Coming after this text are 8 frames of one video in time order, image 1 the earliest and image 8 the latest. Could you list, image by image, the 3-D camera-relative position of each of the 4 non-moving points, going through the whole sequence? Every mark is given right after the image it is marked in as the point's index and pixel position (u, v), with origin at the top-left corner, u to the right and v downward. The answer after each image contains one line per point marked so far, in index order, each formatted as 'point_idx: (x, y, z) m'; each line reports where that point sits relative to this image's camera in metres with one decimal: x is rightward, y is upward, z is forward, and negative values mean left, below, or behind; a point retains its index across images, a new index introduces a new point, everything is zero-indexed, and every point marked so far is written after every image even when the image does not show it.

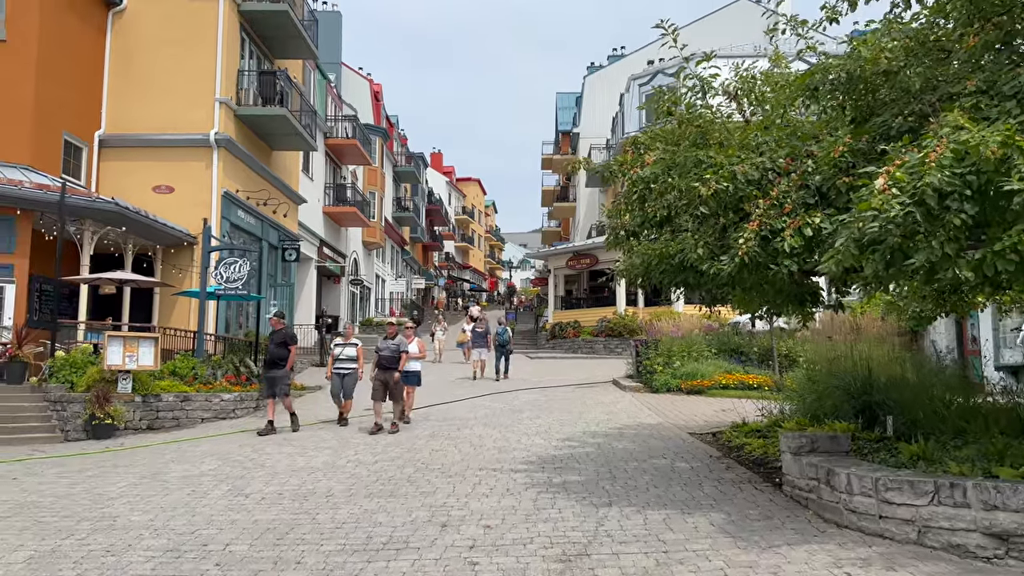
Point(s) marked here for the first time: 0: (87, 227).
0: (-8.8, +1.3, +16.7) m
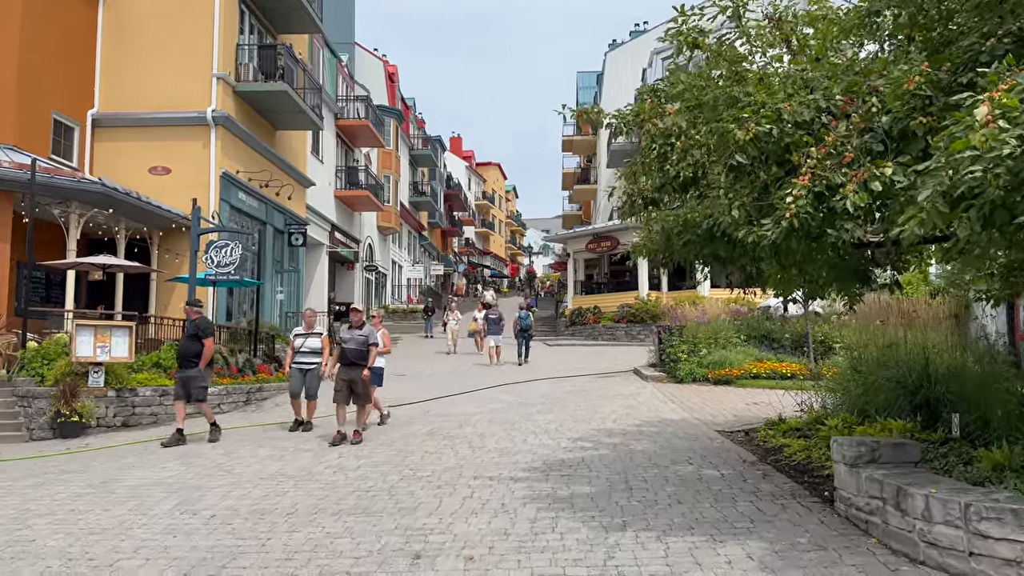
0: (-8.6, +1.5, +15.7) m
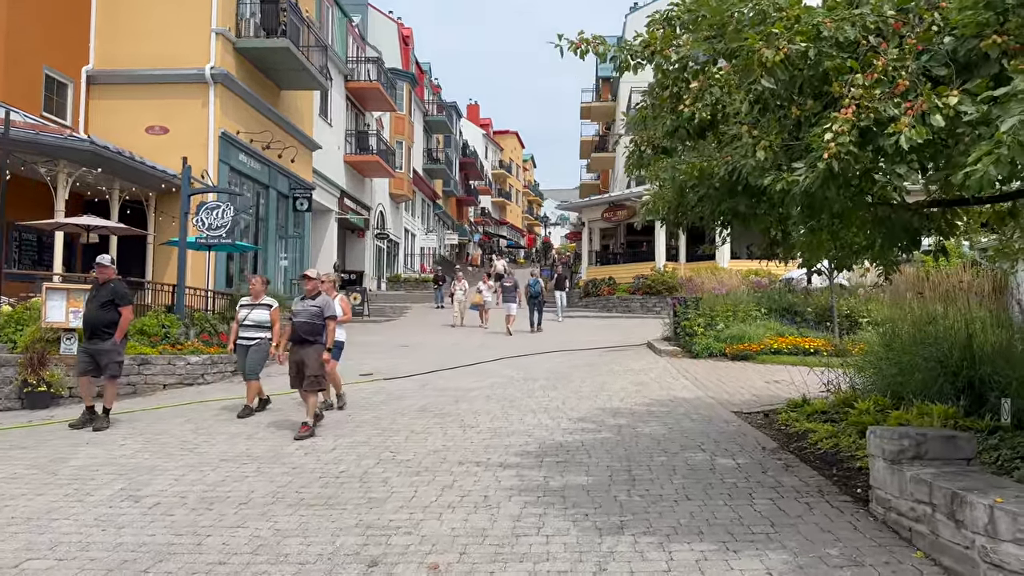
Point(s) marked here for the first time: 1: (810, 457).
0: (-8.5, +2.3, +15.0) m
1: (+2.5, -1.4, +6.7) m
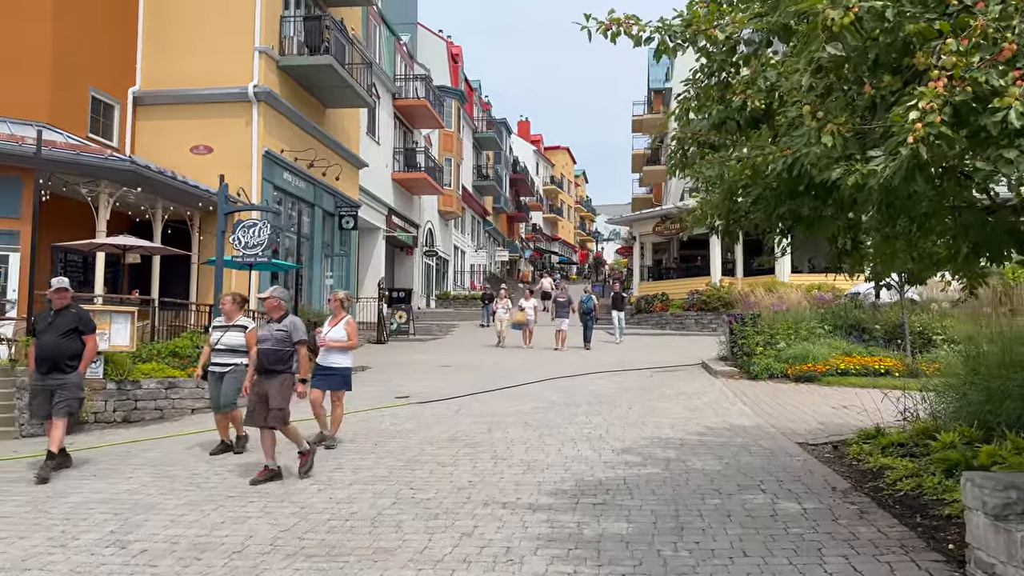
0: (-7.7, +1.9, +14.9) m
1: (+2.7, -1.5, +5.8) m
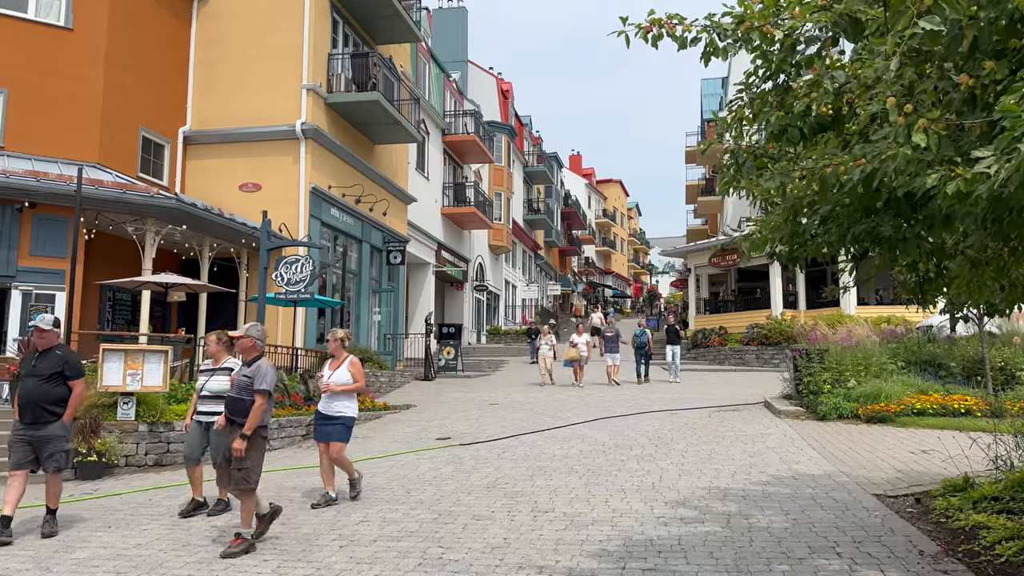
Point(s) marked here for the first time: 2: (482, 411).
0: (-6.8, +1.2, +14.9) m
1: (+3.0, -1.7, +5.0) m
2: (-0.6, -2.3, +15.1) m
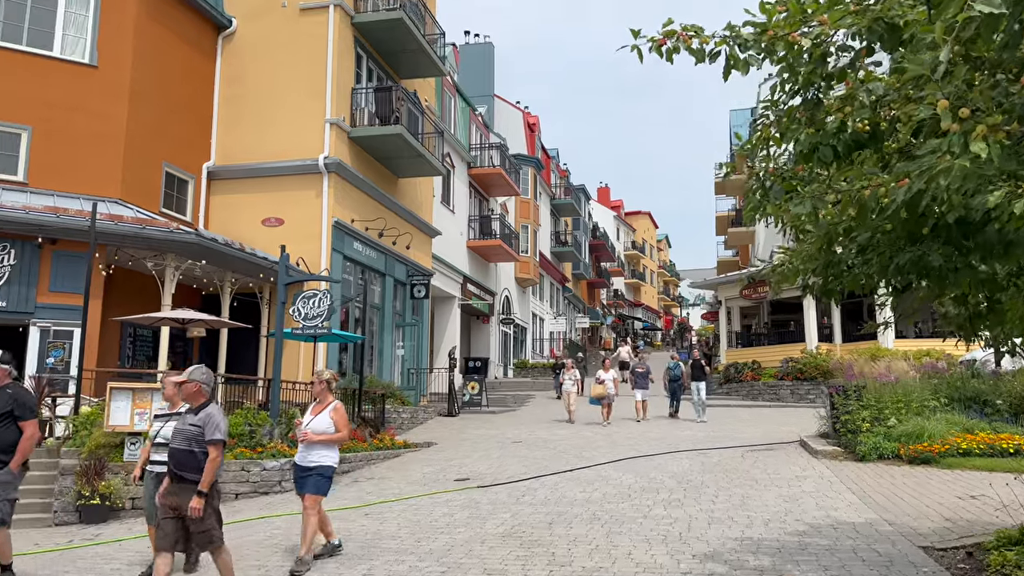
0: (-6.4, +0.5, +14.8) m
1: (+3.0, -1.9, +4.4) m
2: (-0.1, -2.9, +14.6) m
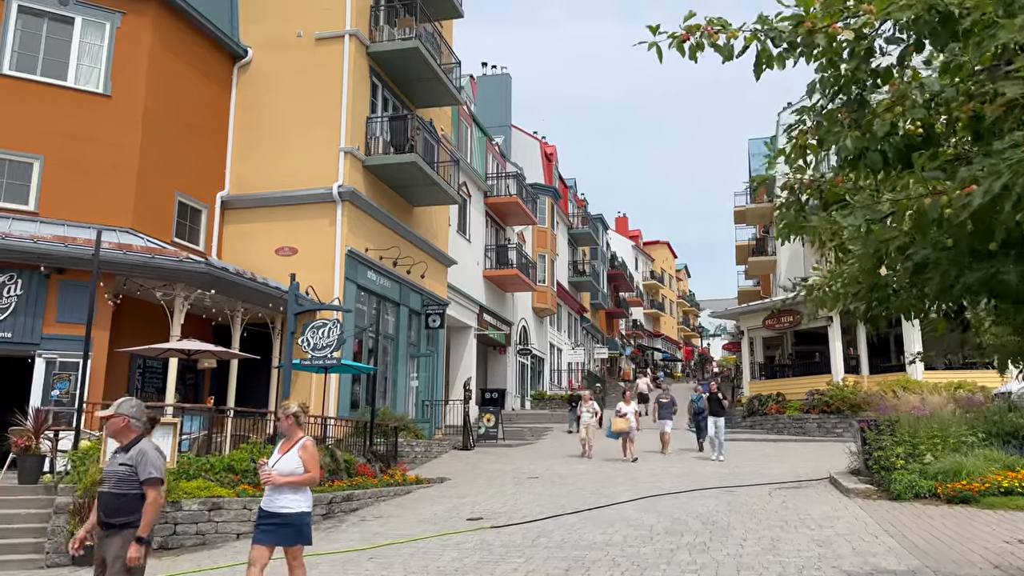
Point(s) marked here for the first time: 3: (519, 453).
0: (-6.1, -0.1, +14.5) m
1: (+3.0, -2.1, +3.8) m
2: (+0.1, -3.5, +14.0) m
3: (+0.2, -4.0, +19.6) m
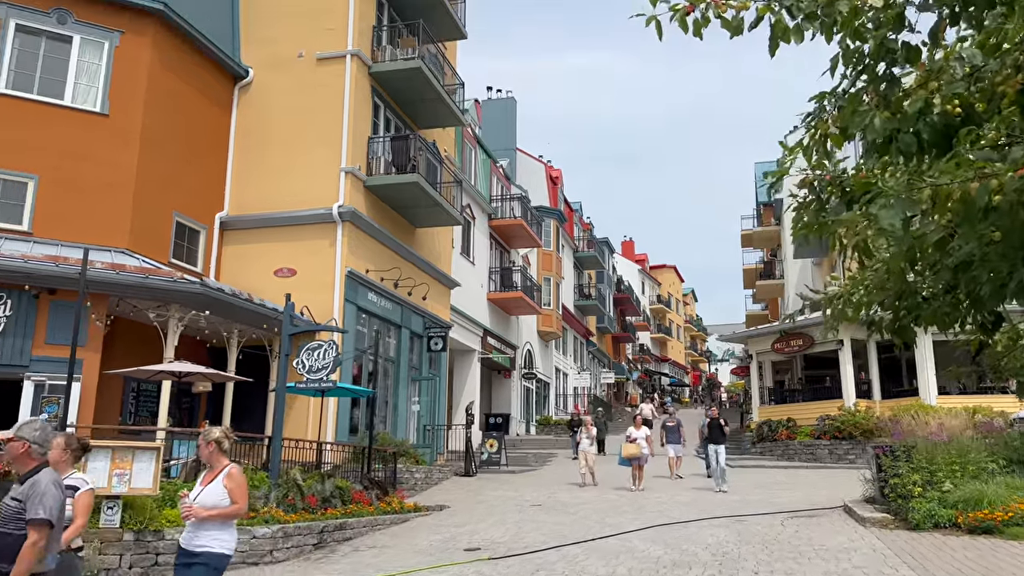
0: (-6.1, -0.4, +14.2) m
1: (+3.0, -2.1, +3.3) m
2: (+0.2, -3.8, +13.5) m
3: (+0.2, -4.6, +19.1) m
